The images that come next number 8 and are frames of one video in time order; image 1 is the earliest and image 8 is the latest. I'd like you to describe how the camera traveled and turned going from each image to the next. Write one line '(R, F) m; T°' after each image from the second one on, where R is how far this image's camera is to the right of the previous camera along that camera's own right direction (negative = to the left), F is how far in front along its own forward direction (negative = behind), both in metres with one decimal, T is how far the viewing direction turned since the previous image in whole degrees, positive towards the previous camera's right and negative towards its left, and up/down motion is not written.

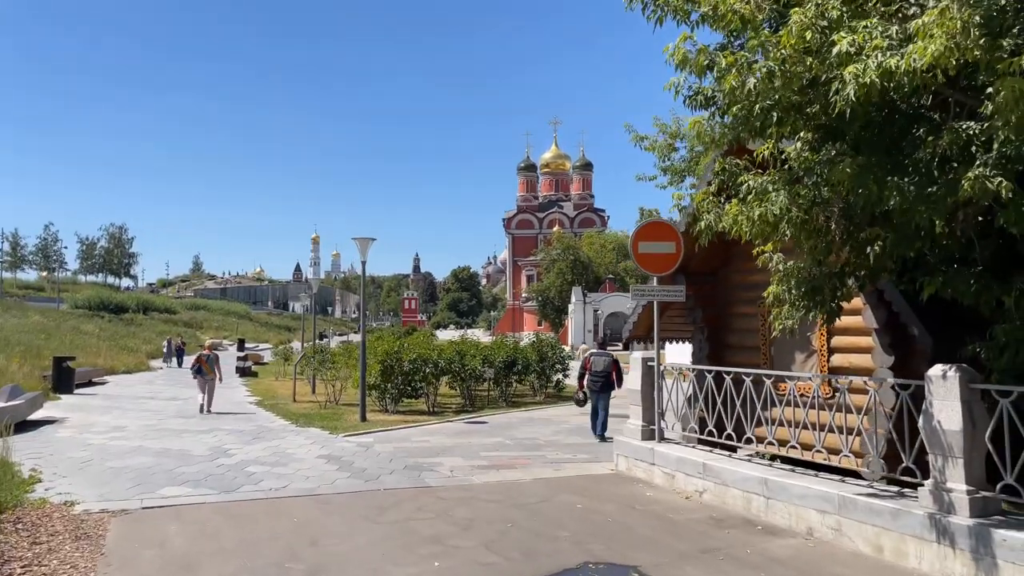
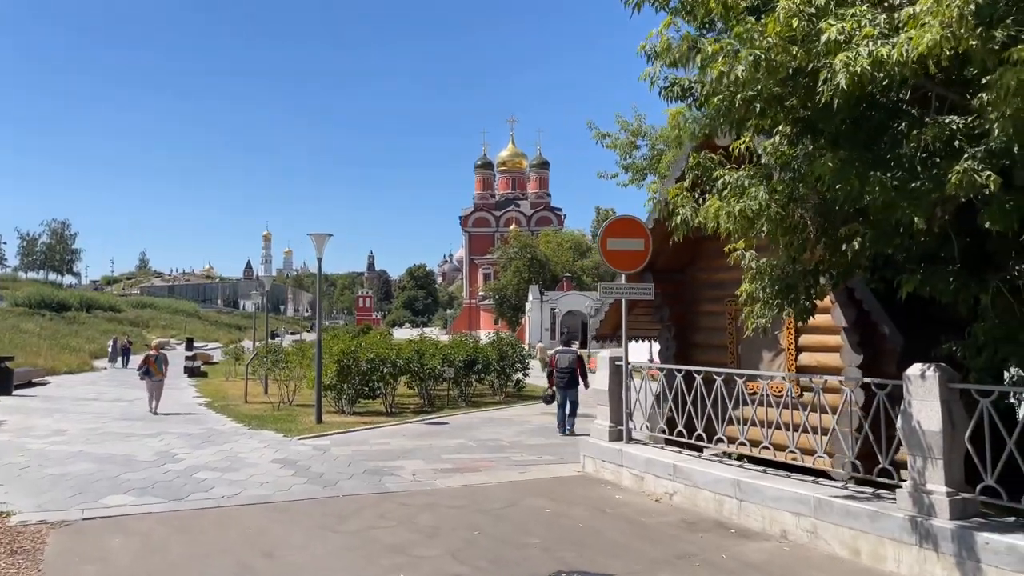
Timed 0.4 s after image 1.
(-0.1, +0.3) m; +3°
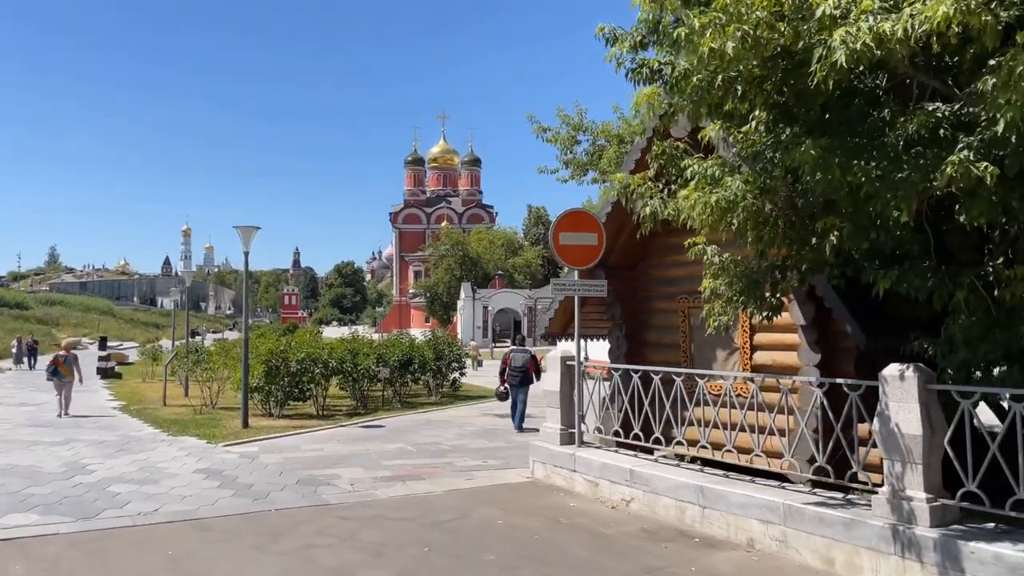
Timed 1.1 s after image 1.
(-0.2, +0.5) m; +5°
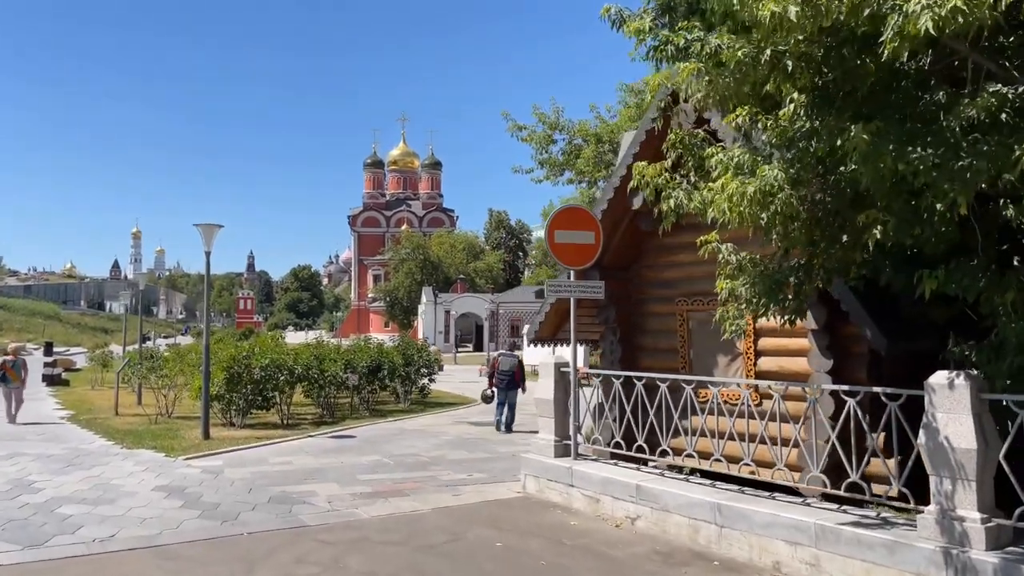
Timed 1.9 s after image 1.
(-0.3, +0.6) m; +3°
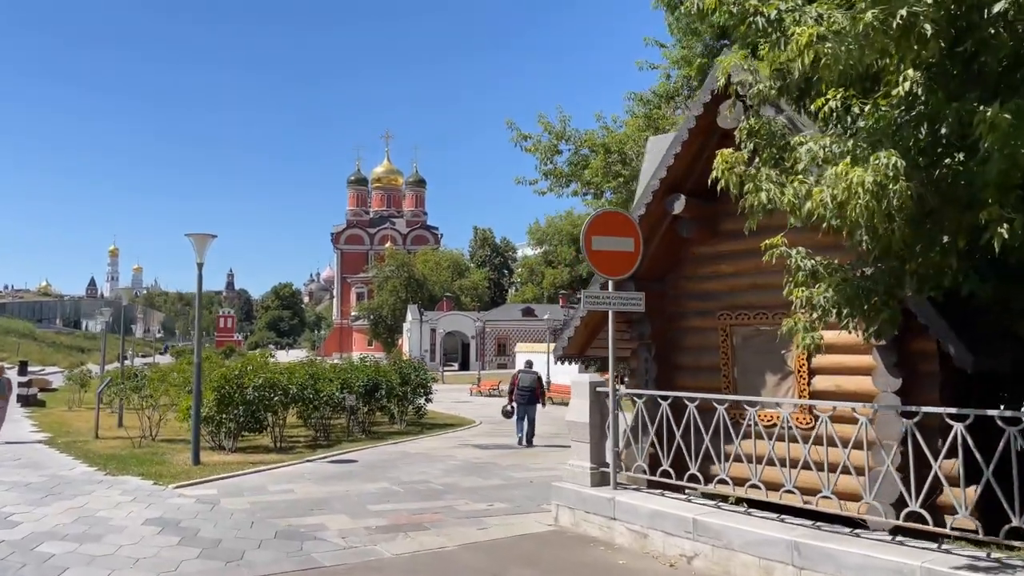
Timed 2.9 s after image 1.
(-0.5, +0.7) m; +1°
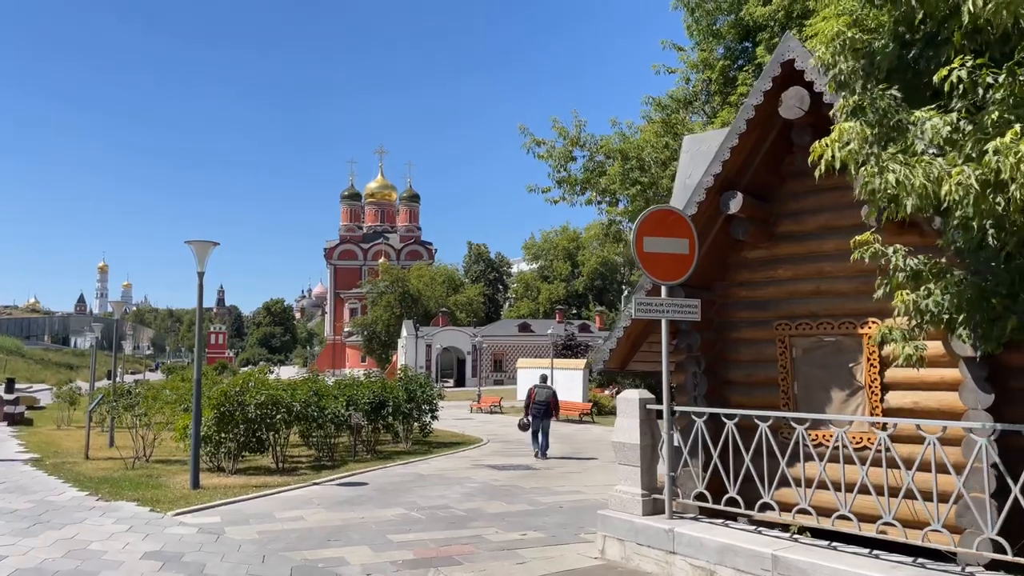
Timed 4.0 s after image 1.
(-0.4, +0.7) m; +1°
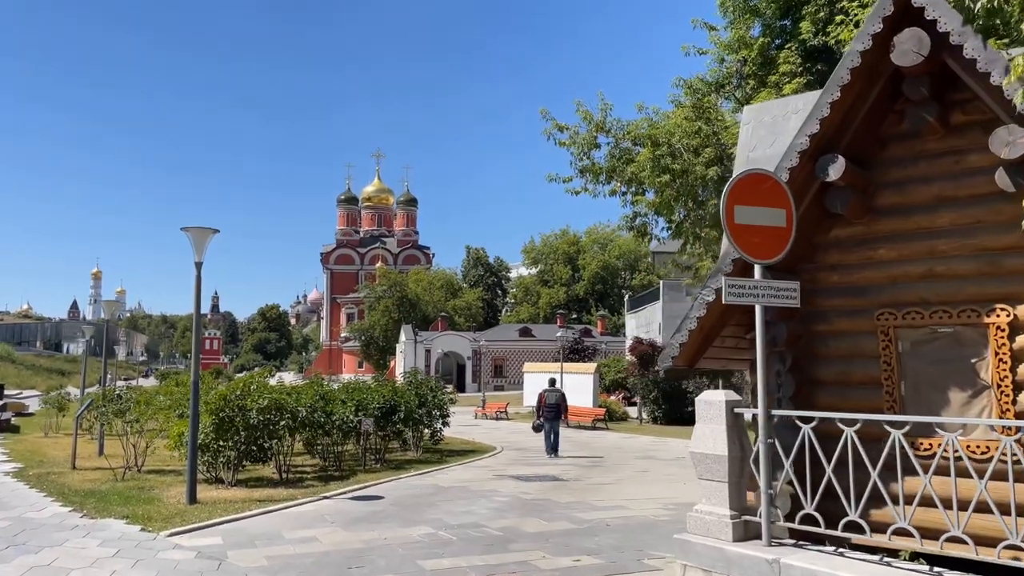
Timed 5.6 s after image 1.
(-0.5, +1.1) m; 0°
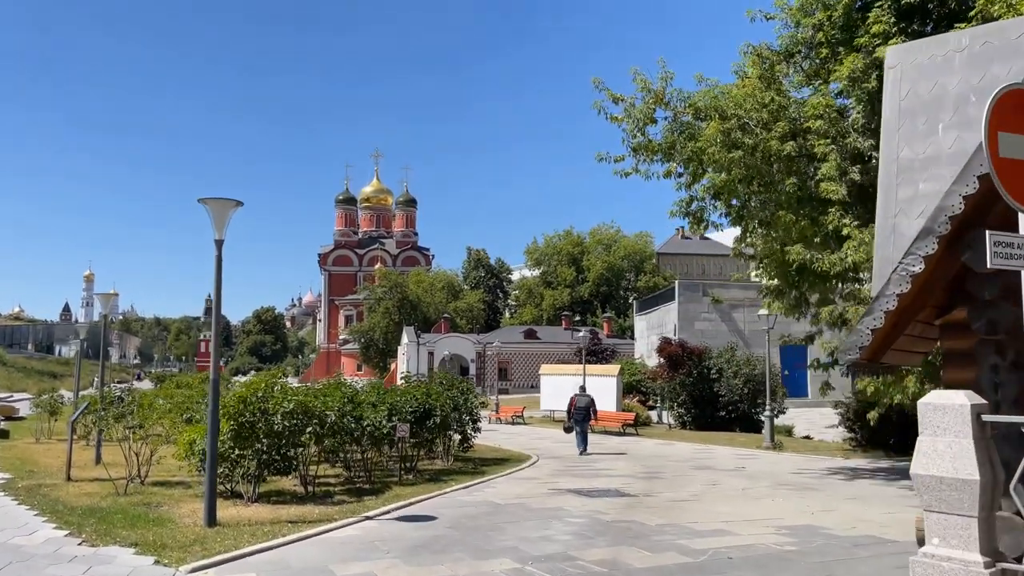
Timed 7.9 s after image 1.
(-0.9, +1.5) m; 0°
